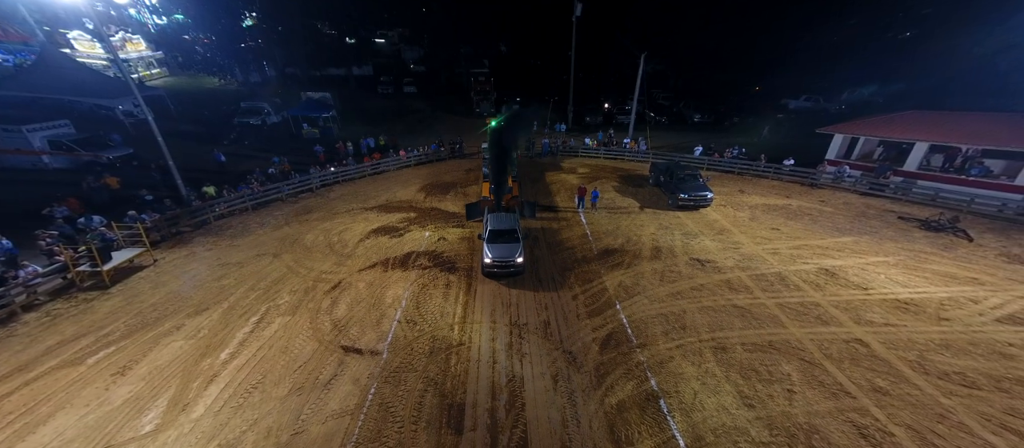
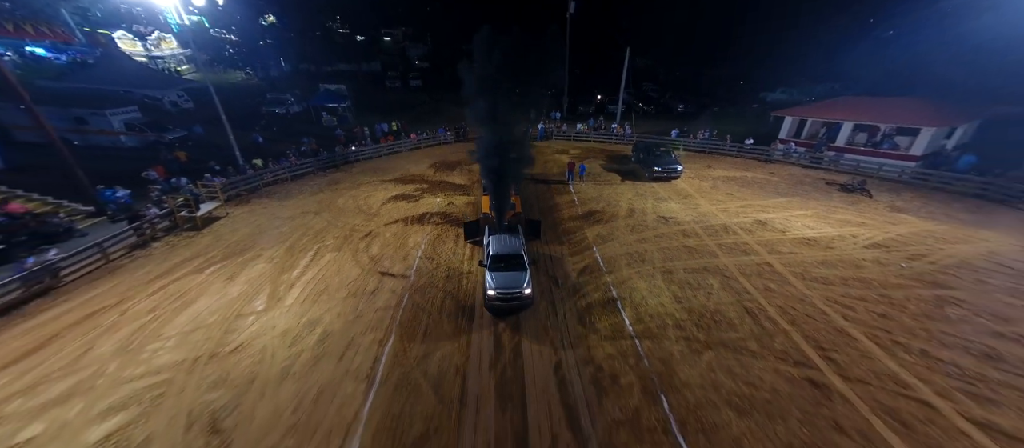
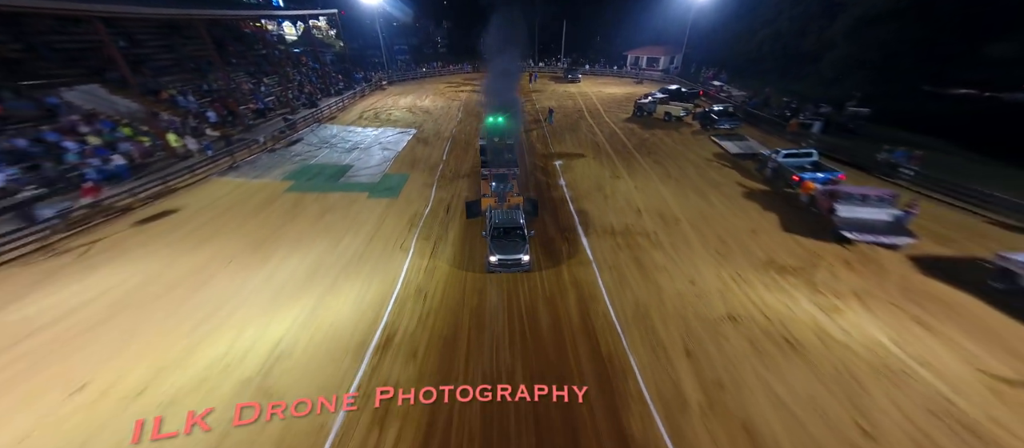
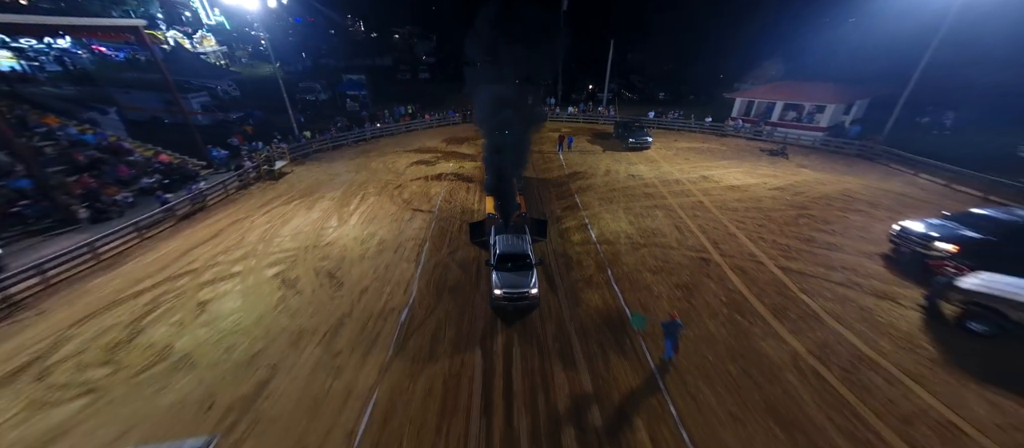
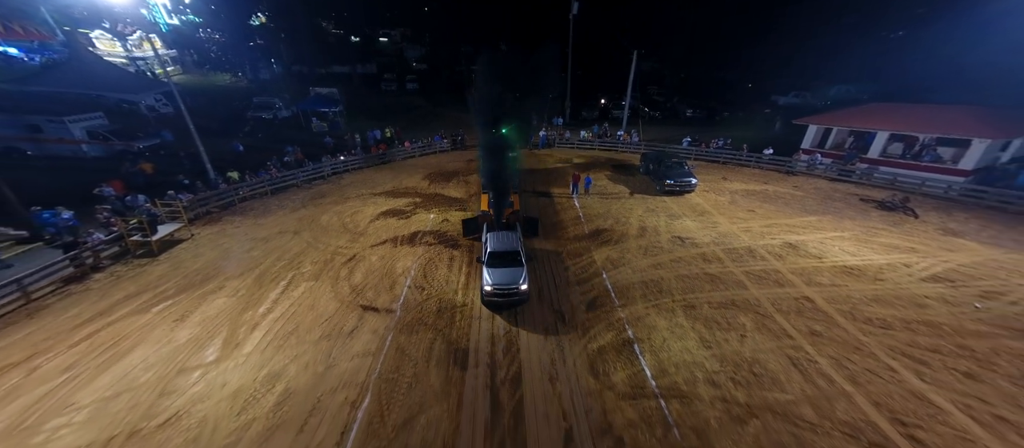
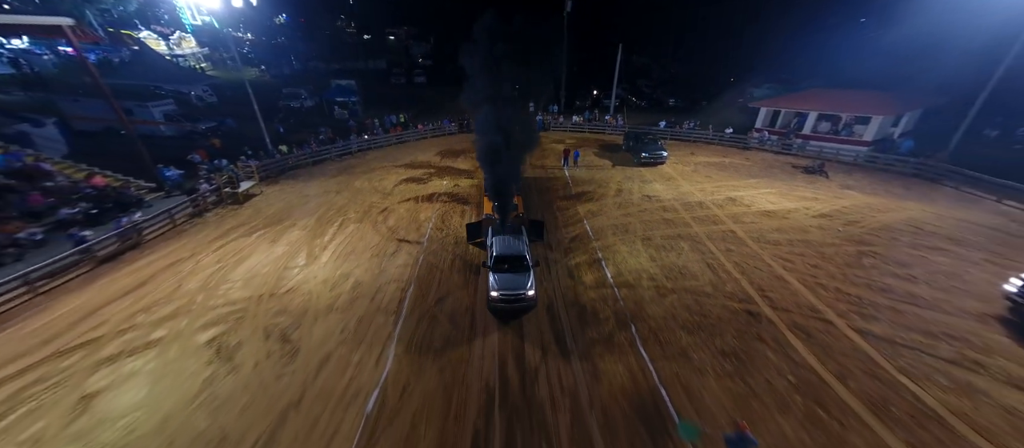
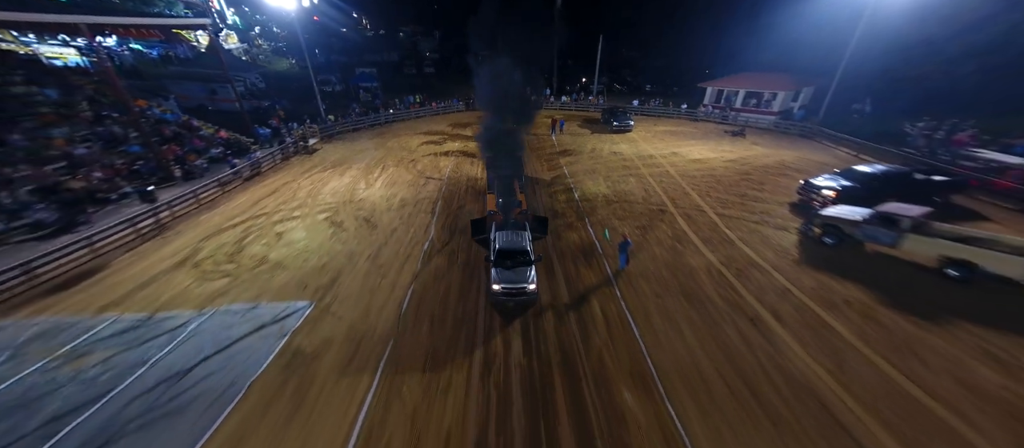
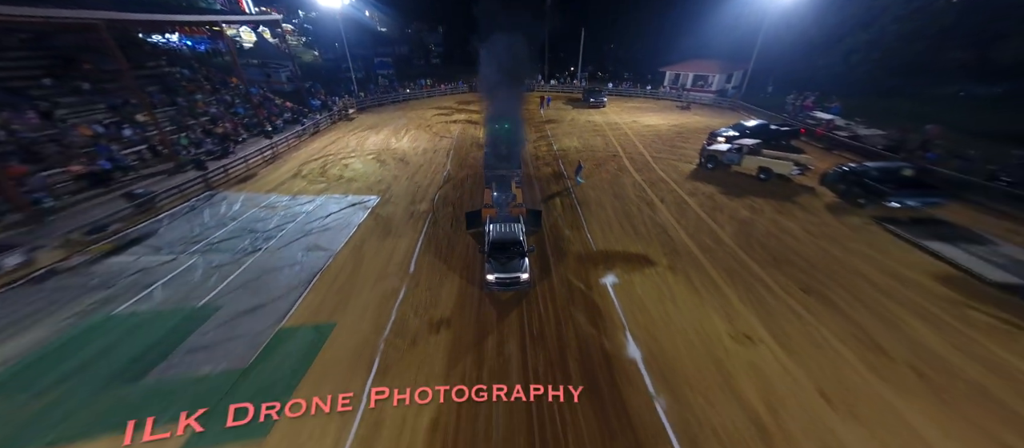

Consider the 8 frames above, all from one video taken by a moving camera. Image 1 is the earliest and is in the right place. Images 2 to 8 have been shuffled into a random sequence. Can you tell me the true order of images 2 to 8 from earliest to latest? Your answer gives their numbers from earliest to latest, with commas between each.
5, 2, 6, 4, 7, 8, 3
